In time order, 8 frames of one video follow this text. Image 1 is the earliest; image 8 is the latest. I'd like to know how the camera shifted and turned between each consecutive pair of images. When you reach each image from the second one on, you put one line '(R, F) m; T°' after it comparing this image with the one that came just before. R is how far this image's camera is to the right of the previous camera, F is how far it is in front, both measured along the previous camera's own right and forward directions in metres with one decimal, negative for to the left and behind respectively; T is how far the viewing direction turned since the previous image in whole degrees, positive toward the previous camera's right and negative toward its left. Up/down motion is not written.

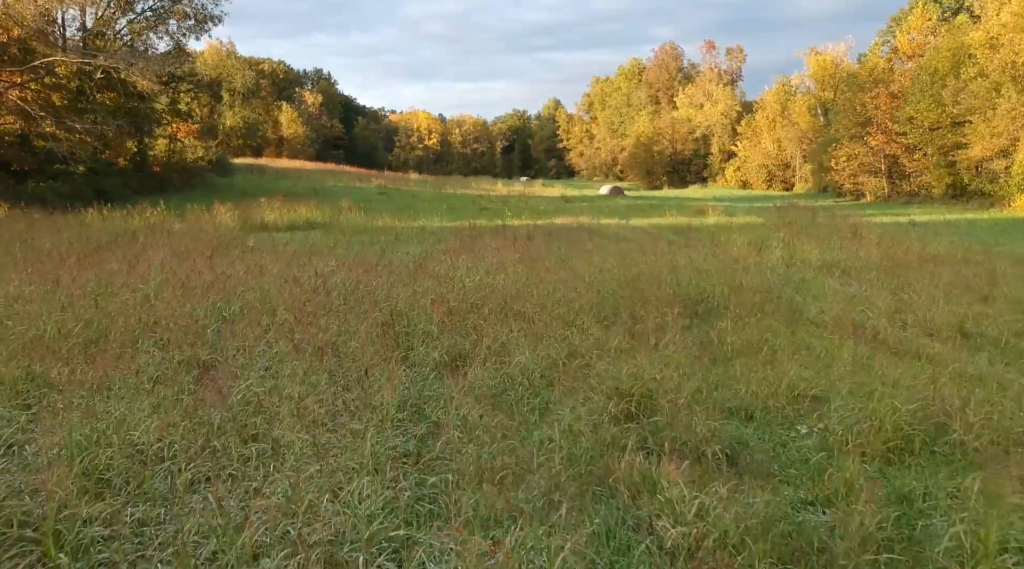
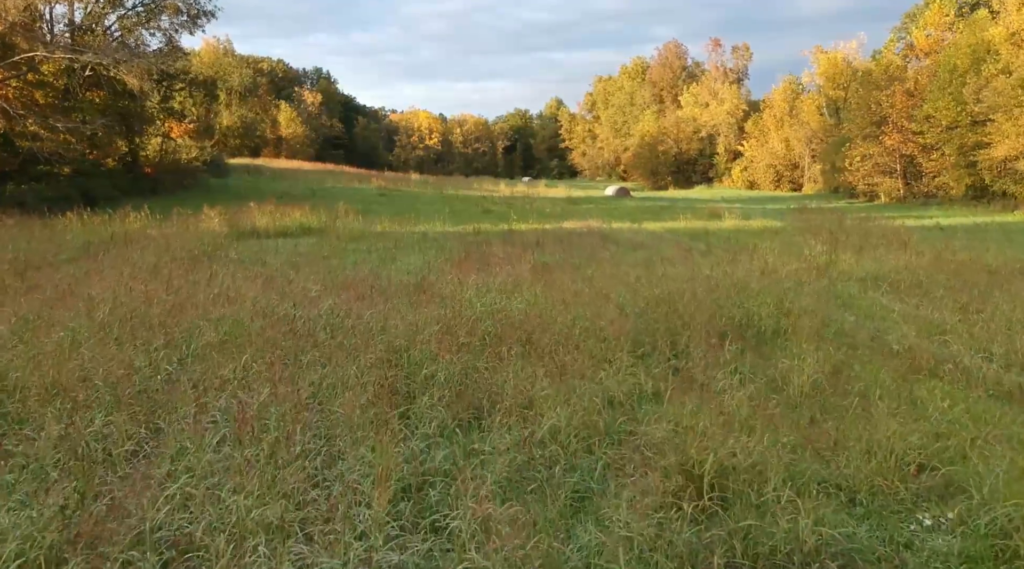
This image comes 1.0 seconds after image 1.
(-0.1, +1.2) m; 0°
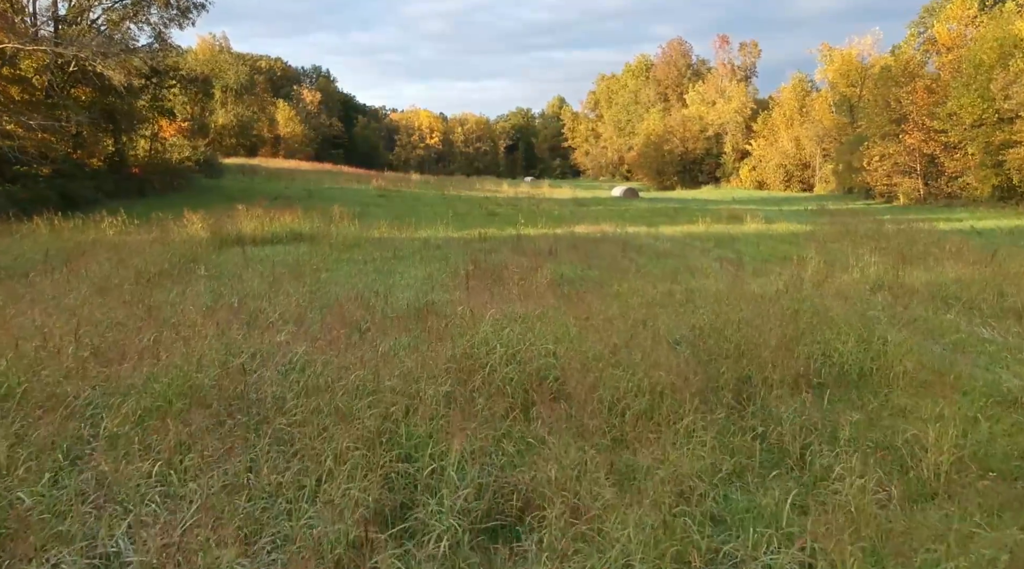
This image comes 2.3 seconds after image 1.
(-0.2, +1.5) m; 0°
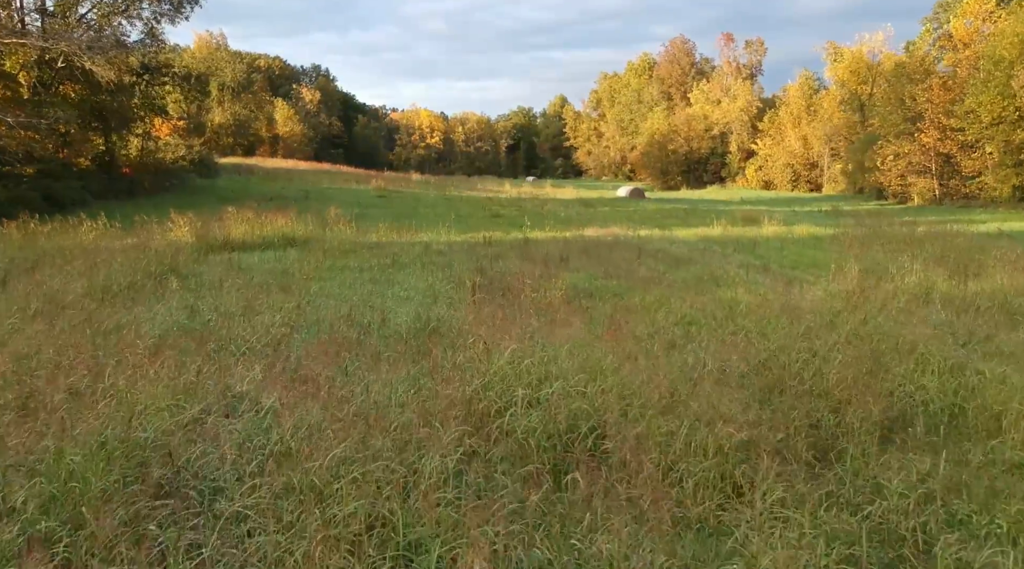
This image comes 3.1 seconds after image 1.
(-0.1, +1.0) m; 0°
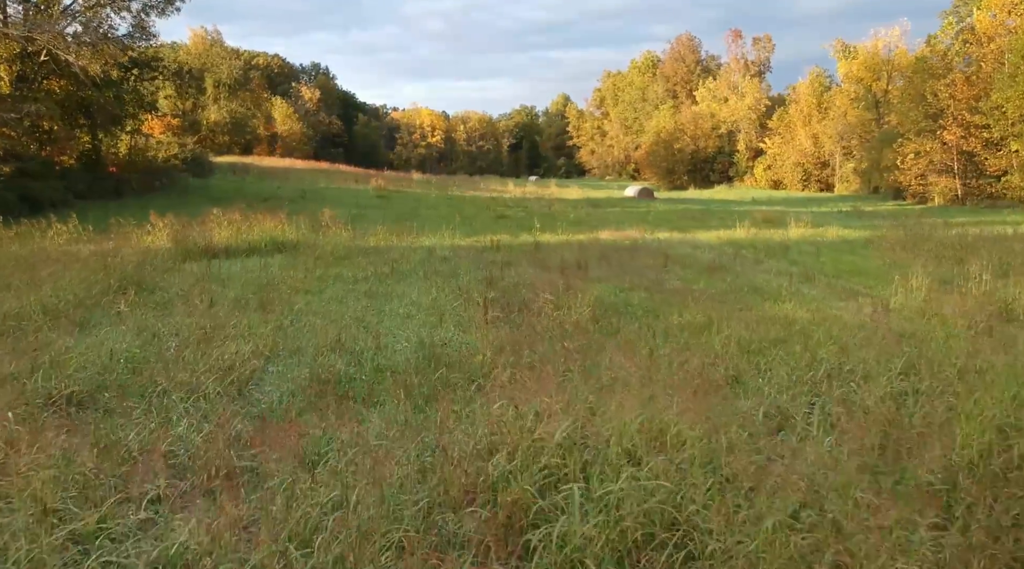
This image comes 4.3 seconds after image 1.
(-0.2, +1.4) m; 0°
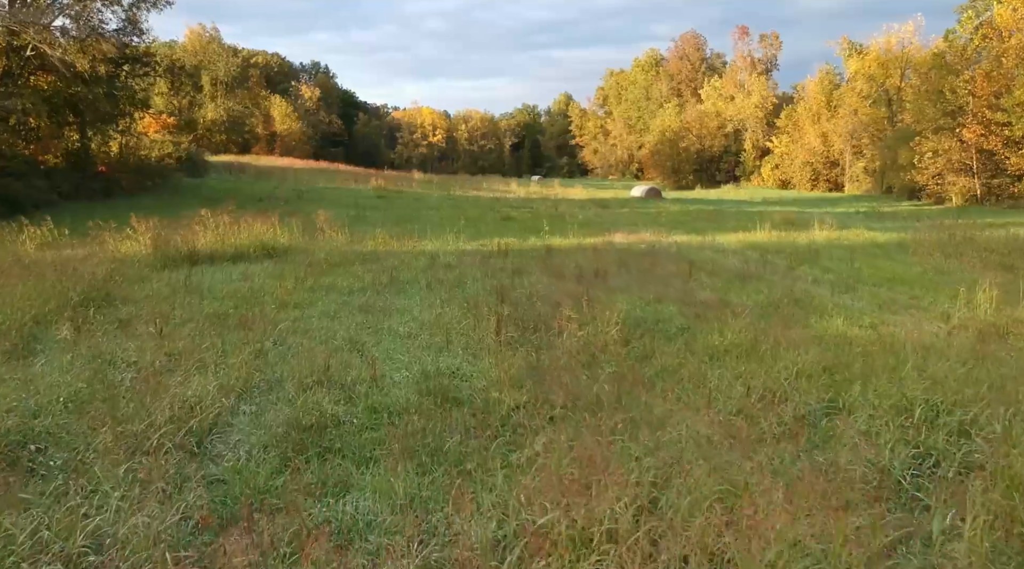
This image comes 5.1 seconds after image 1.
(-0.1, +1.1) m; 0°
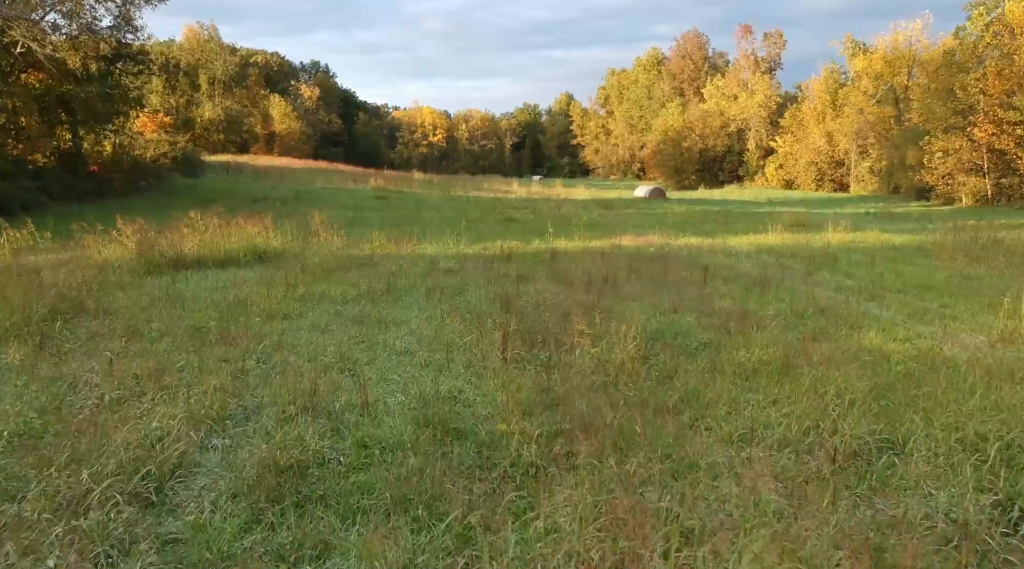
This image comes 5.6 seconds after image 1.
(-0.1, +0.6) m; 0°
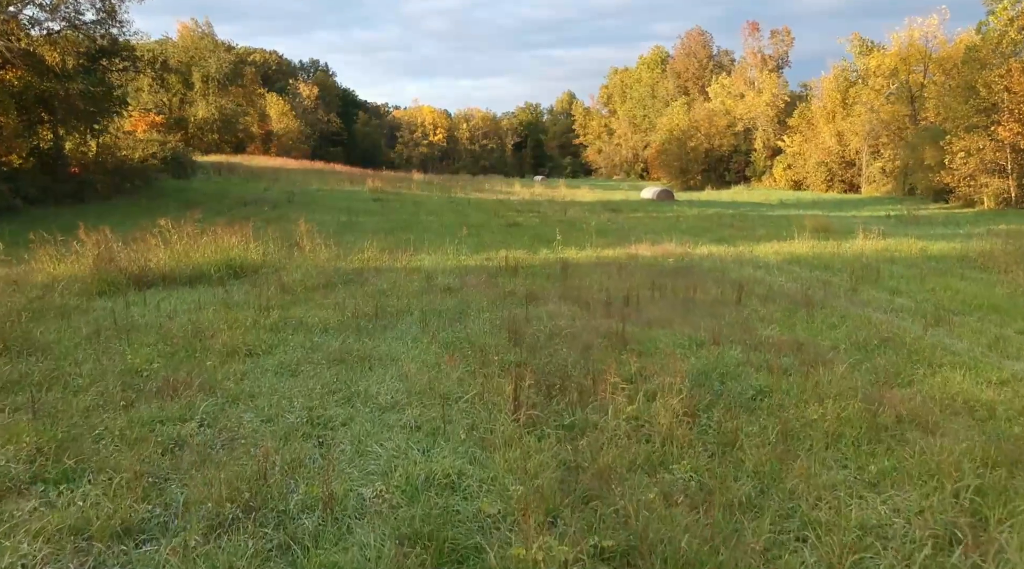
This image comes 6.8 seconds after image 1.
(-0.1, +1.3) m; 0°
